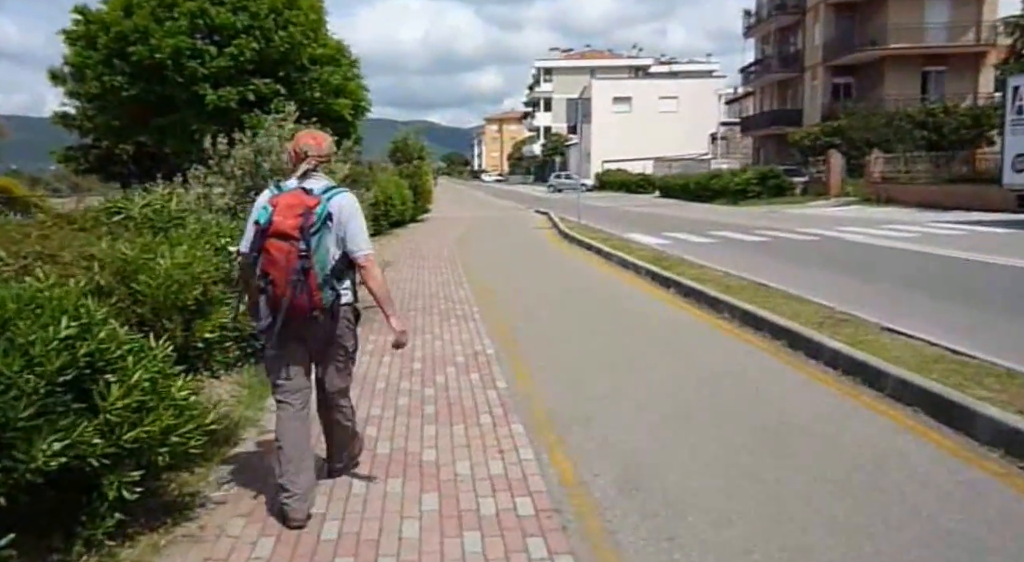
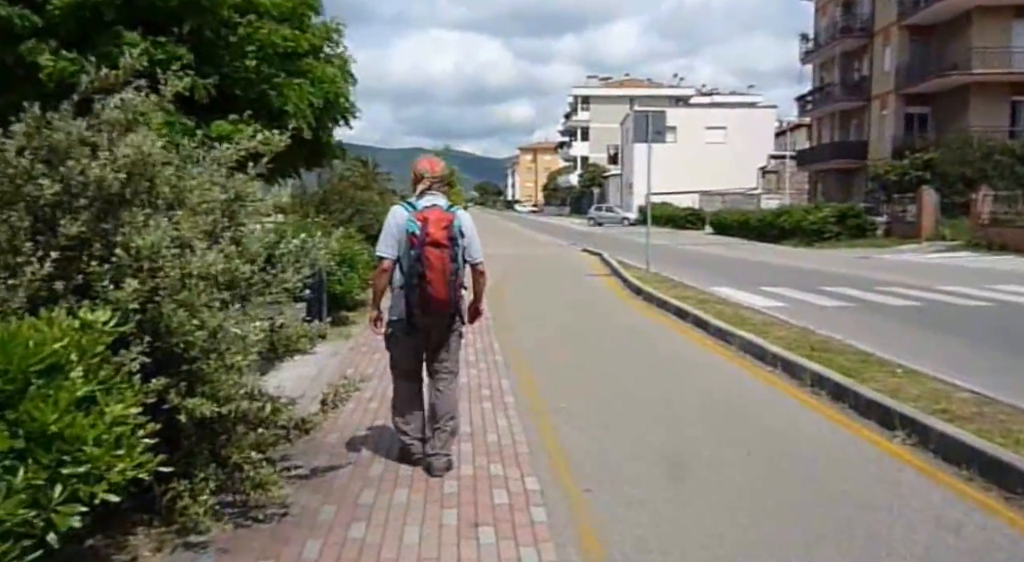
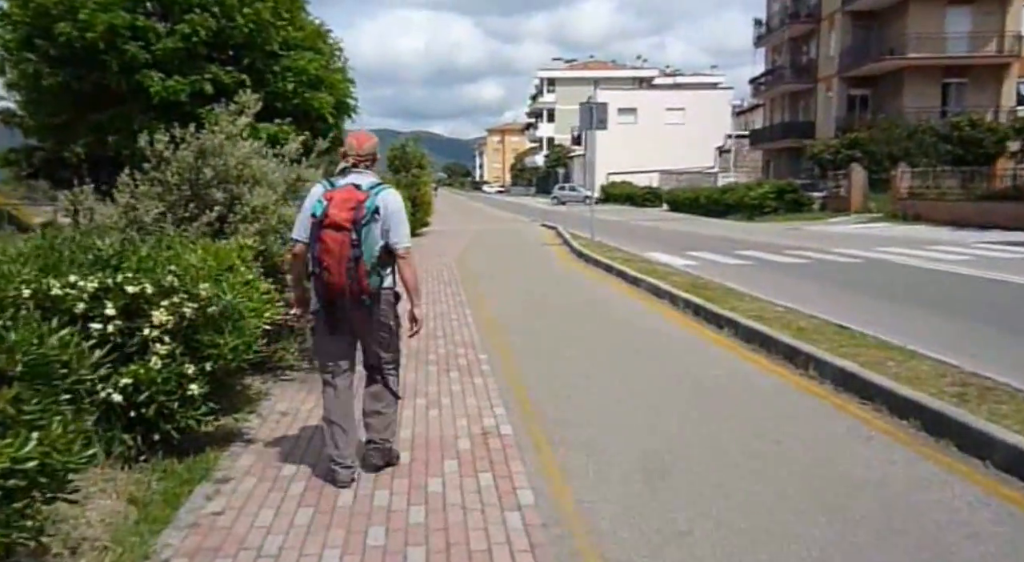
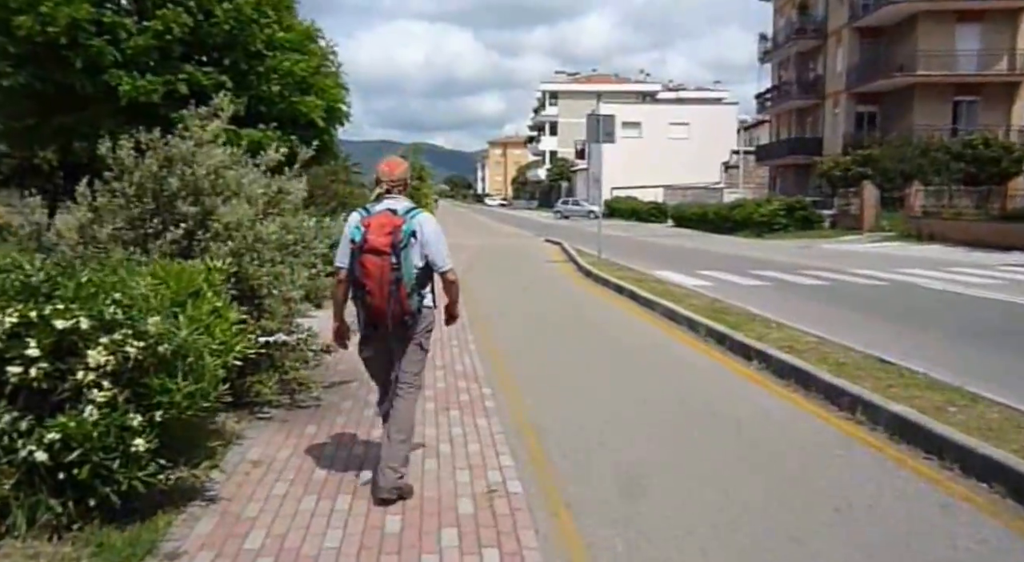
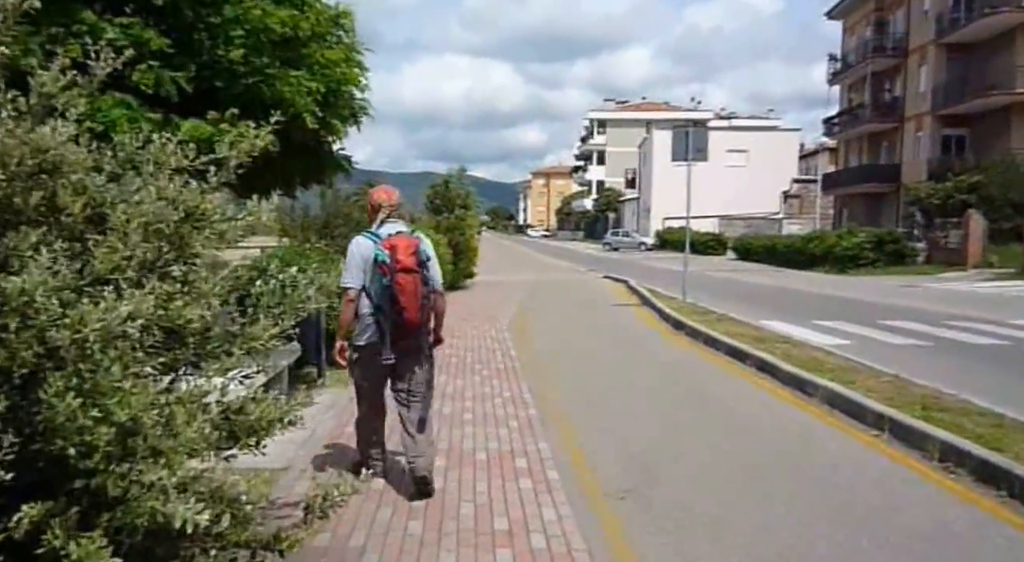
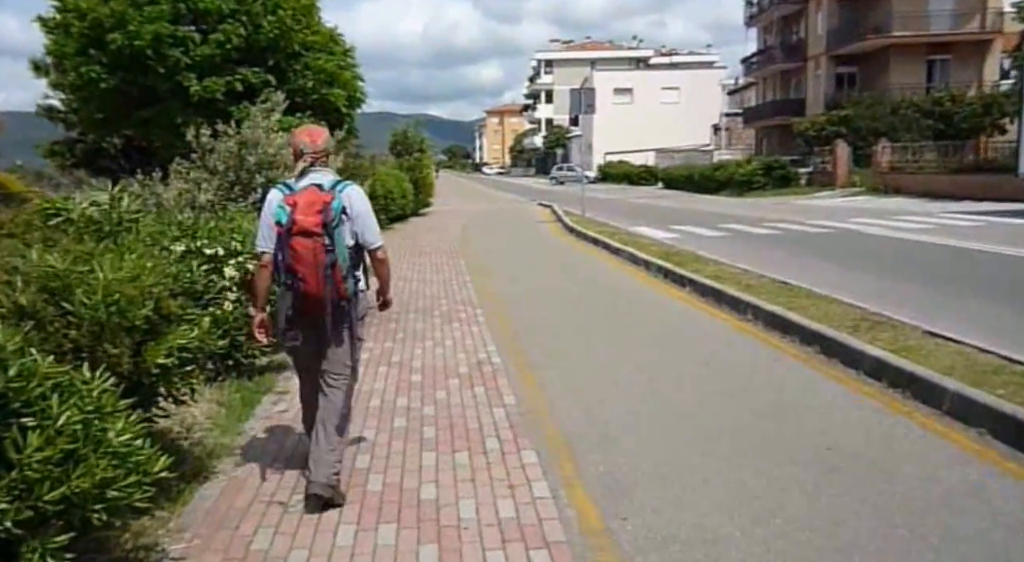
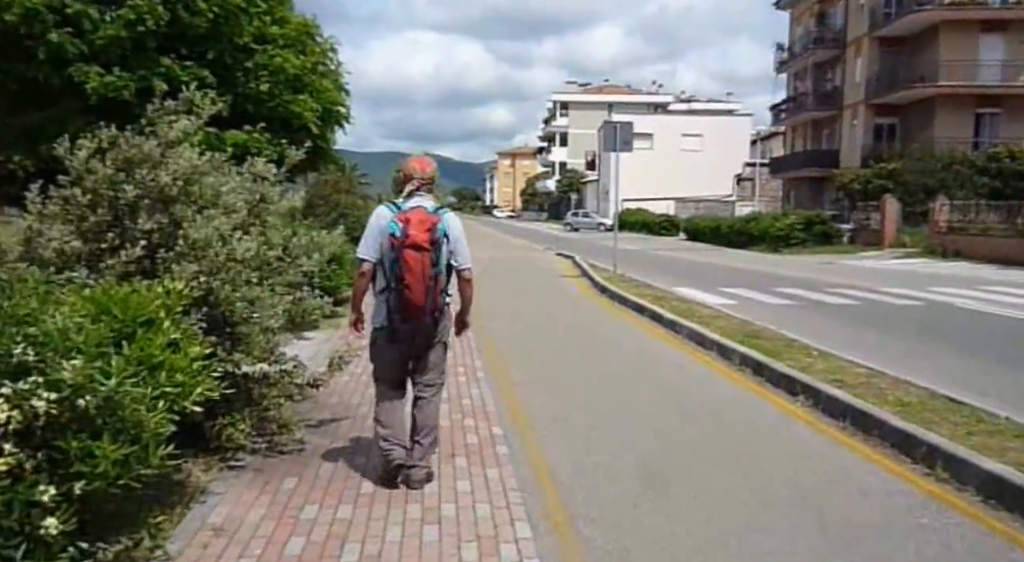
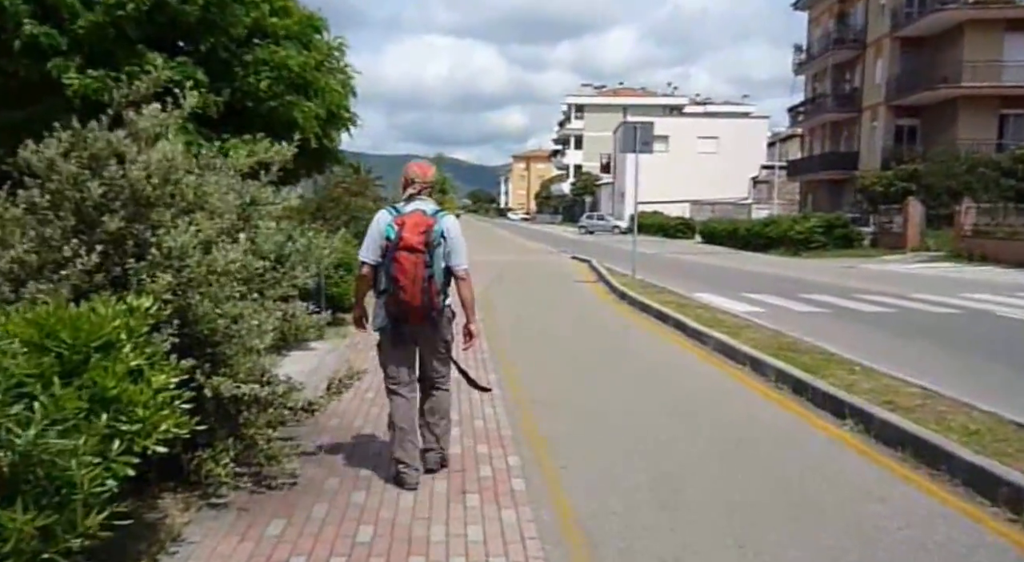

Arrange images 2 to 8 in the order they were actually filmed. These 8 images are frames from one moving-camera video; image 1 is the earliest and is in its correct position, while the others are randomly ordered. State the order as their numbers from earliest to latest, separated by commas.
6, 3, 4, 7, 8, 2, 5
